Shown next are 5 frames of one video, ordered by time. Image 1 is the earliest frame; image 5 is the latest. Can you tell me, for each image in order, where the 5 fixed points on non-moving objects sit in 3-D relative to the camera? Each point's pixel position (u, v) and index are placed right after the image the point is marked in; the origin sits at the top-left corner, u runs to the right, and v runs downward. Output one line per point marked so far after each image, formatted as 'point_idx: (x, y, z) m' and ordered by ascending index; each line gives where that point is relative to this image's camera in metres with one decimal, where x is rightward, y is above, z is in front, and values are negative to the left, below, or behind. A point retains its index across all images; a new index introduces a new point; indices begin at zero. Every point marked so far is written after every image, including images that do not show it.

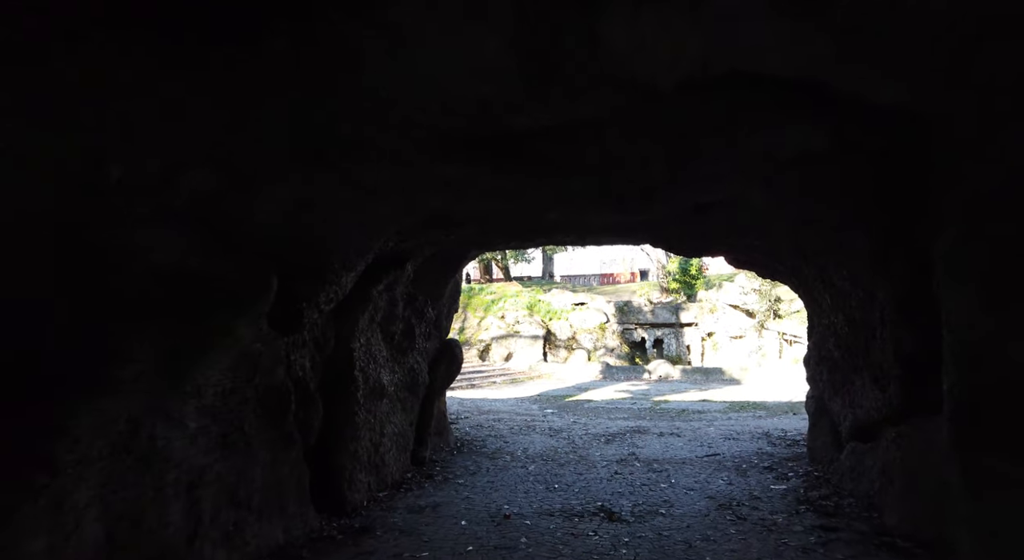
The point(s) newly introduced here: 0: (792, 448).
0: (+3.0, -1.8, +7.3) m
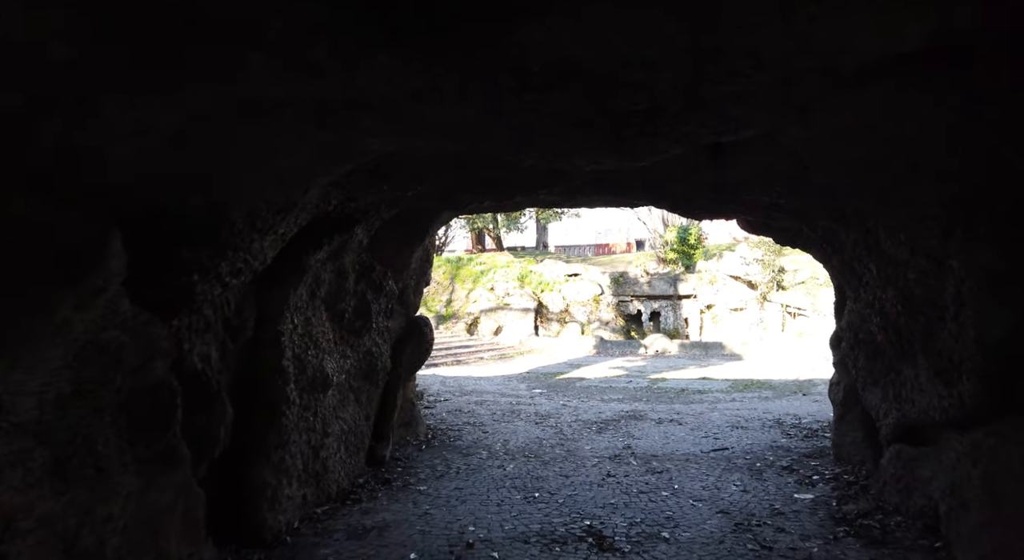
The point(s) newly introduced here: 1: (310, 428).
0: (+2.8, -1.5, +6.4) m
1: (-1.3, -0.9, +4.3) m
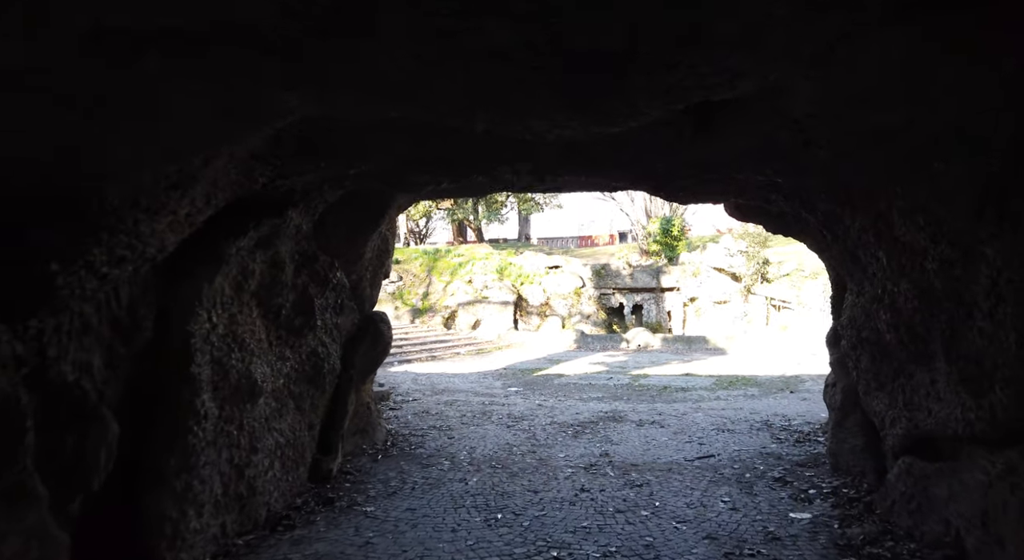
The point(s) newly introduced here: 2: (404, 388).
0: (+2.5, -1.4, +5.9) m
1: (-1.5, -0.9, +3.7) m
2: (-1.7, -1.7, +10.6) m
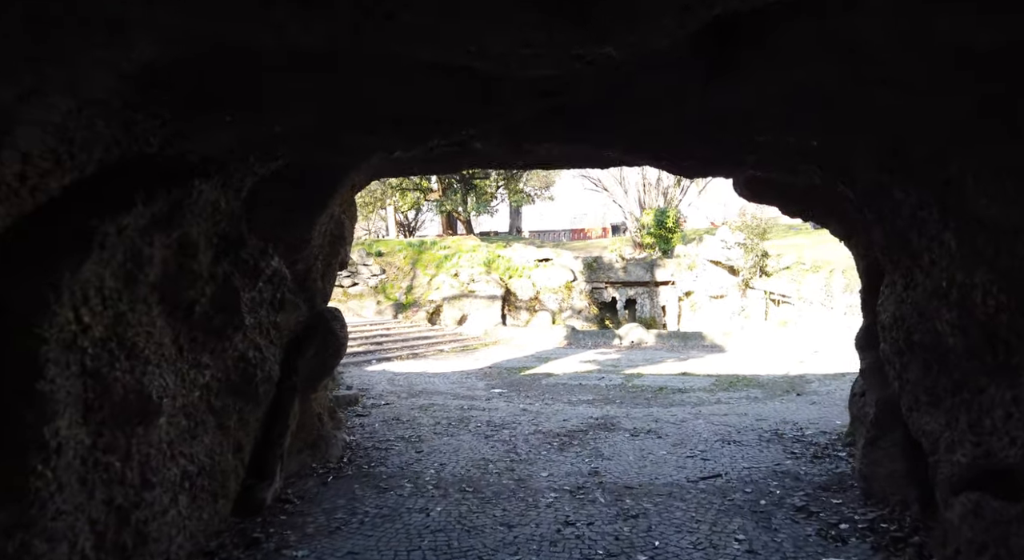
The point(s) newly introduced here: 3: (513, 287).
0: (+2.3, -1.4, +5.1) m
1: (-1.7, -0.8, +2.9) m
2: (-1.9, -1.6, +9.7) m
3: (0.0, -0.2, +19.1) m
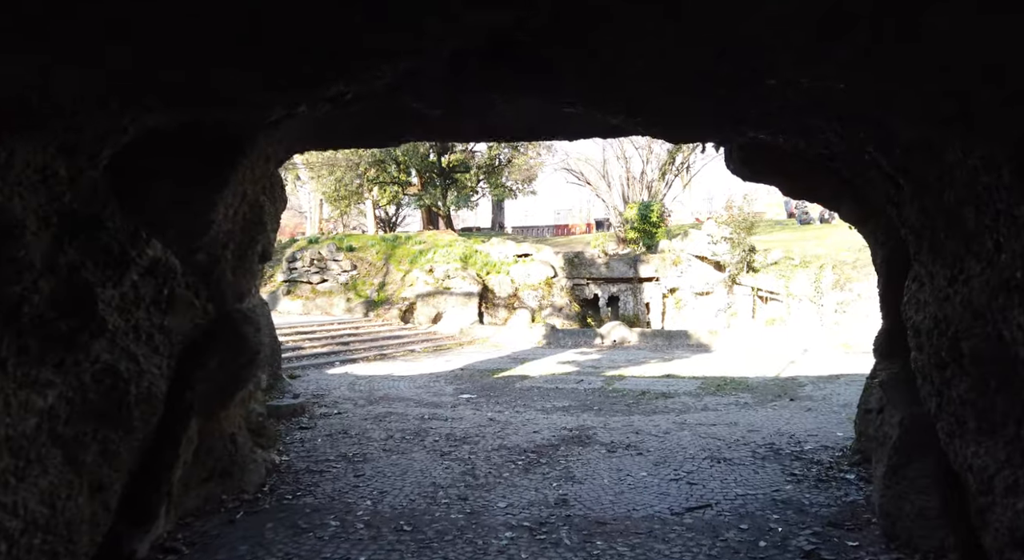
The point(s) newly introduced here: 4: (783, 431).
0: (+2.0, -1.3, +4.3) m
1: (-1.9, -0.8, +2.0) m
2: (-2.3, -1.5, +8.9) m
3: (-0.6, -0.1, +18.3) m
4: (+2.6, -1.4, +6.5) m
